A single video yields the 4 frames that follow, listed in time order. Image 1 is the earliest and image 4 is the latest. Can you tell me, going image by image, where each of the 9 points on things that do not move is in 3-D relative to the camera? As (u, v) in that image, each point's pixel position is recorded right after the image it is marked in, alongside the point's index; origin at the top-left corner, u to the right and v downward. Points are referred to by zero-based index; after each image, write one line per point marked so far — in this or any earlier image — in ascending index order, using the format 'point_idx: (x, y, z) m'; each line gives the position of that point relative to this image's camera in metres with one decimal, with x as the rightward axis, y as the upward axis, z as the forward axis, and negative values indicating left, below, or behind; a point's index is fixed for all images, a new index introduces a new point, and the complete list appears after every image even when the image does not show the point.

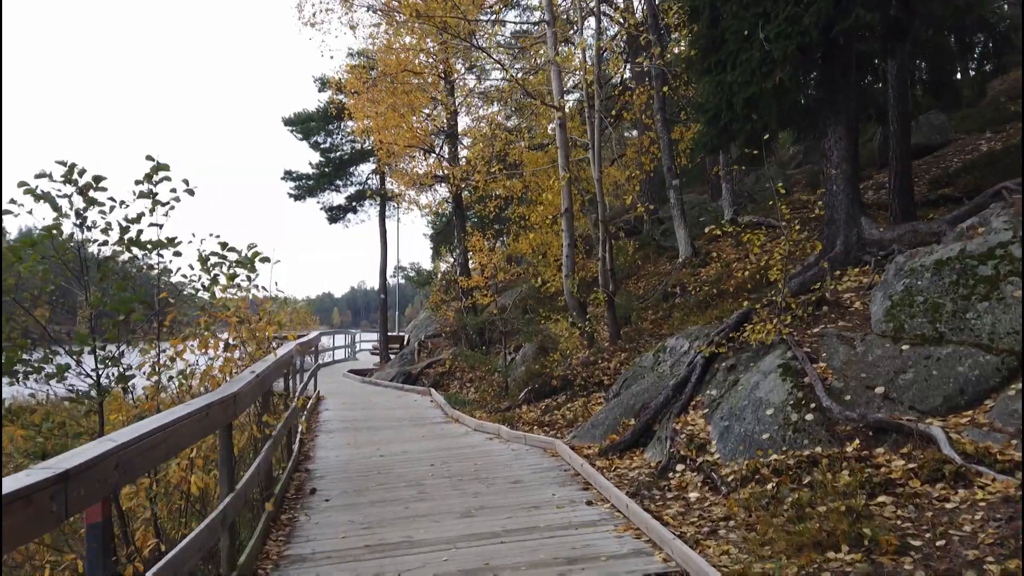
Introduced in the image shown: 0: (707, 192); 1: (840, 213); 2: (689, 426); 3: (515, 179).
0: (+4.4, +2.2, +16.7) m
1: (+3.0, +0.7, +6.9) m
2: (+1.3, -1.0, +5.4) m
3: (+0.1, +2.3, +15.6) m
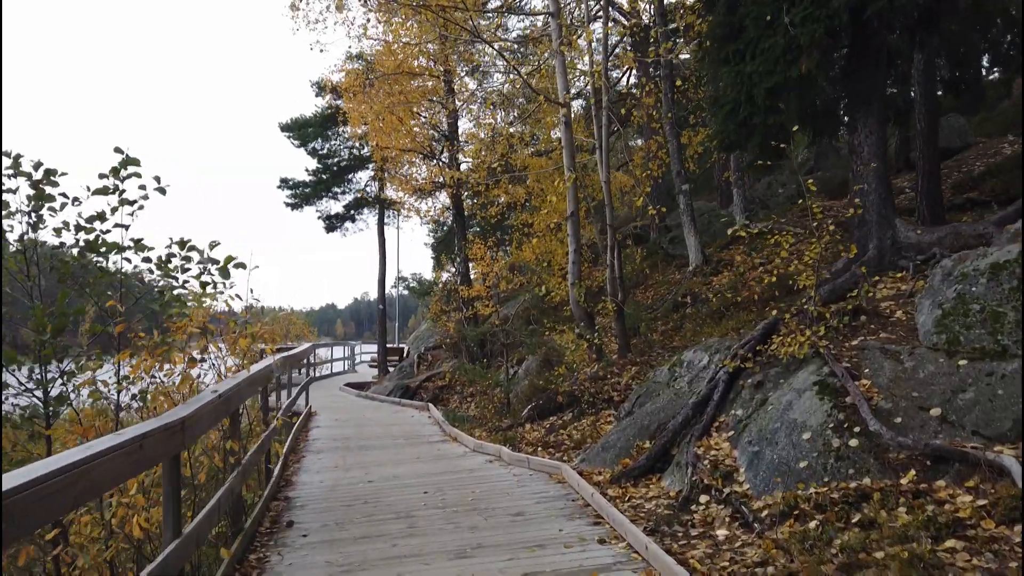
0: (+4.5, +1.9, +16.2) m
1: (+3.0, +0.6, +6.3) m
2: (+1.3, -1.1, +4.8) m
3: (+0.1, +2.1, +15.1) m
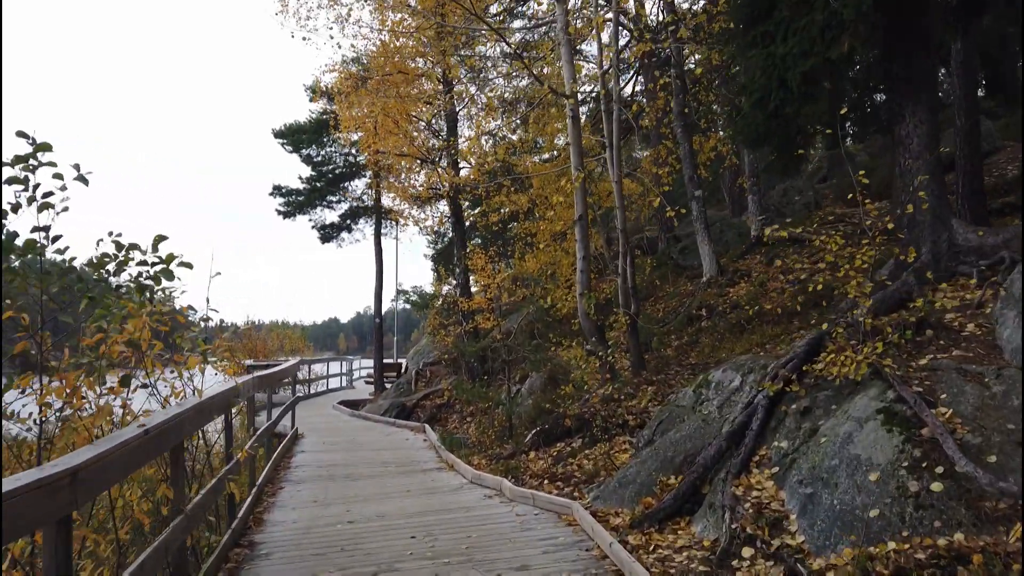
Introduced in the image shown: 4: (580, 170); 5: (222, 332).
0: (+4.5, +1.7, +15.4) m
1: (+3.1, +0.5, +5.5) m
2: (+1.3, -1.1, +4.0) m
3: (+0.2, +1.9, +14.4) m
4: (+0.7, +1.2, +7.5) m
5: (-2.1, -0.3, +5.4) m
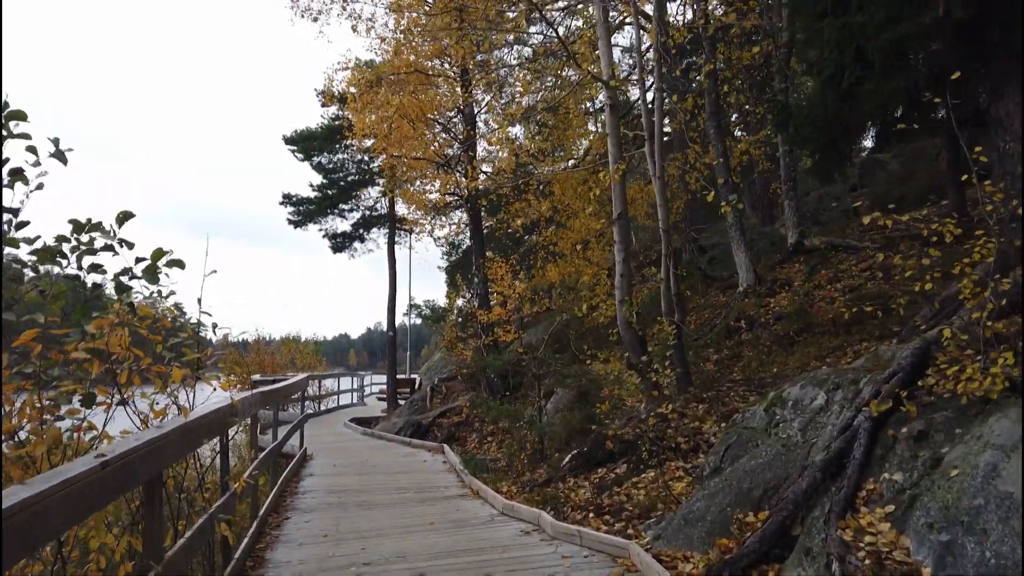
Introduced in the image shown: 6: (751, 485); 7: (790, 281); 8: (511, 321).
0: (+4.9, +1.5, +14.7) m
1: (+3.3, +0.5, +4.8) m
2: (+1.6, -1.1, +3.2) m
3: (+0.5, +1.6, +13.7) m
4: (+1.0, +1.1, +6.8) m
5: (-1.9, -0.3, +4.7) m
6: (+1.3, -1.1, +4.1) m
7: (+4.1, +0.1, +10.8) m
8: (0.0, -0.6, +12.8) m
